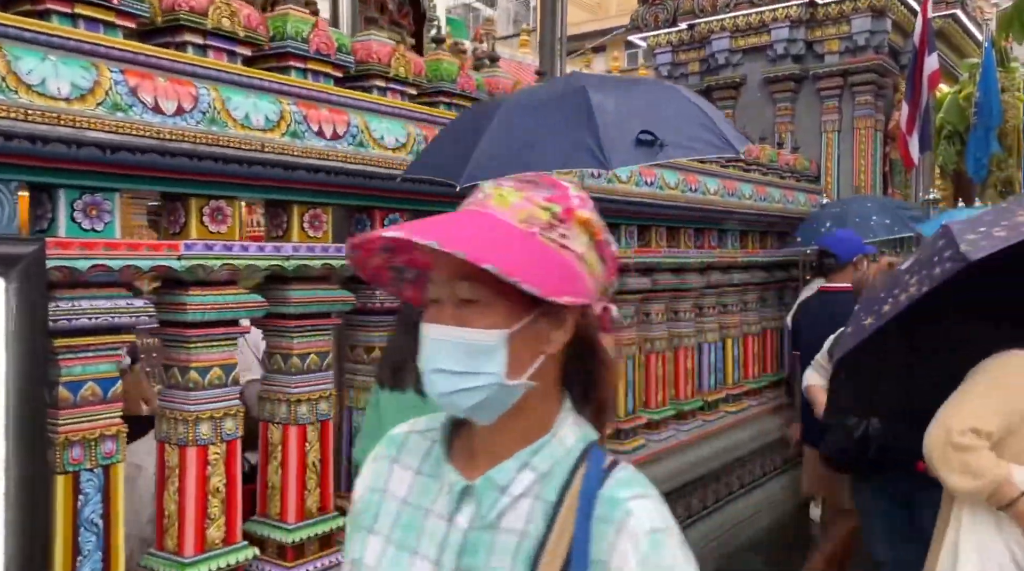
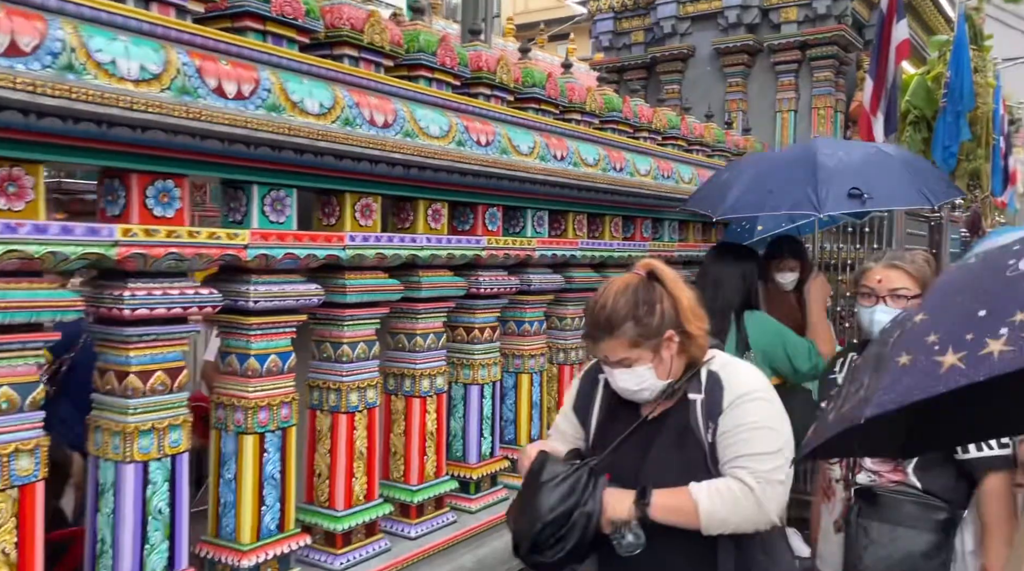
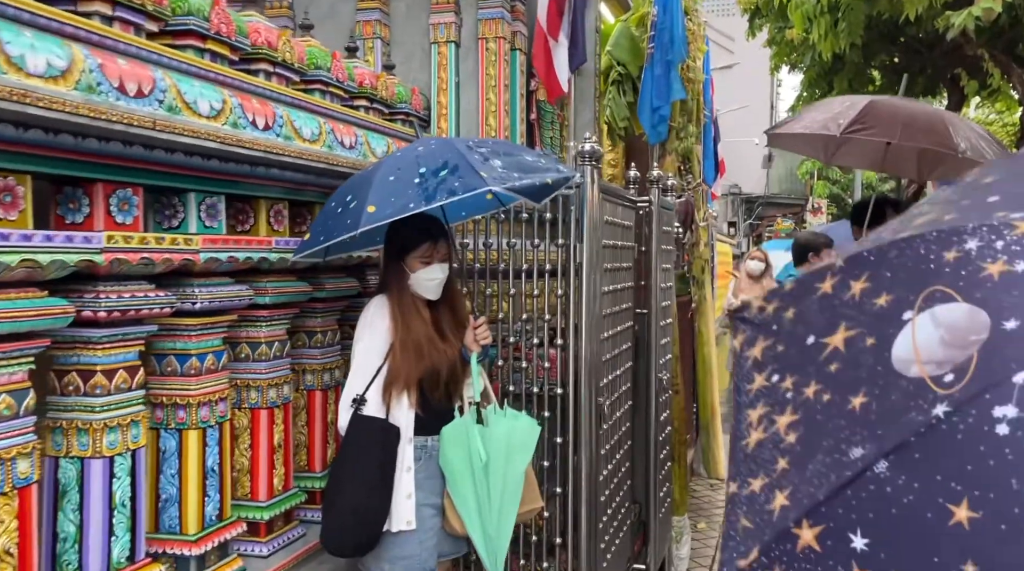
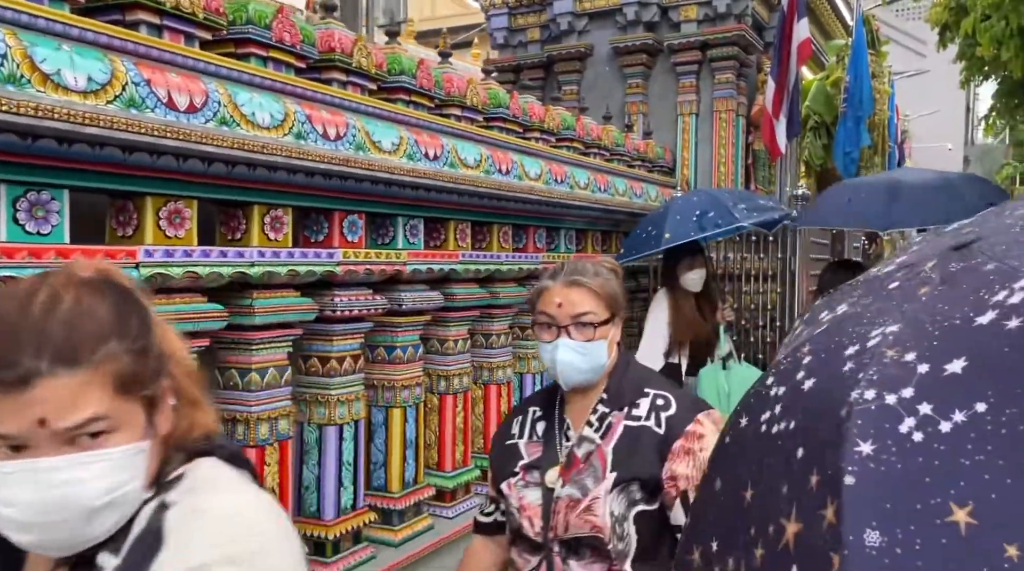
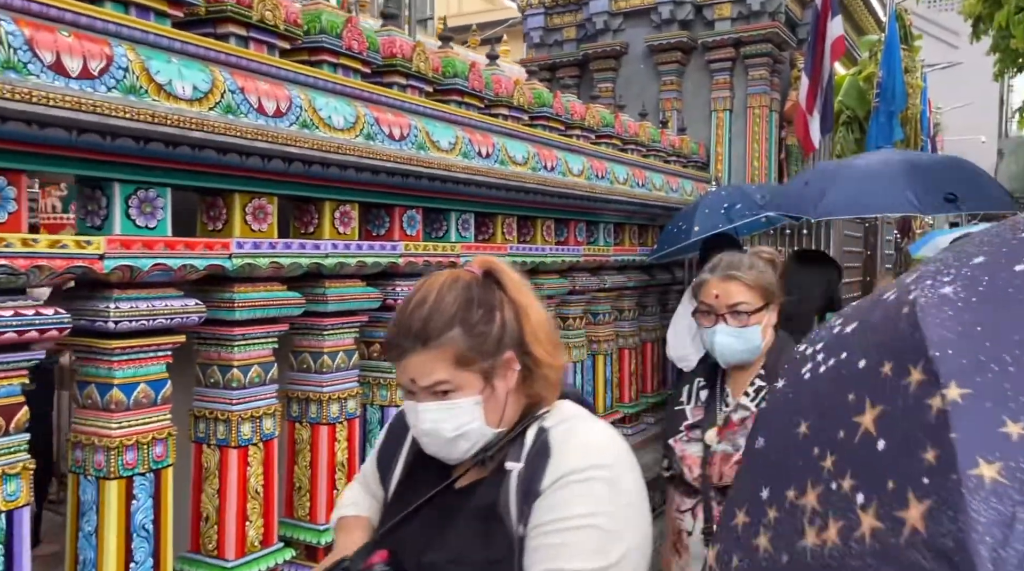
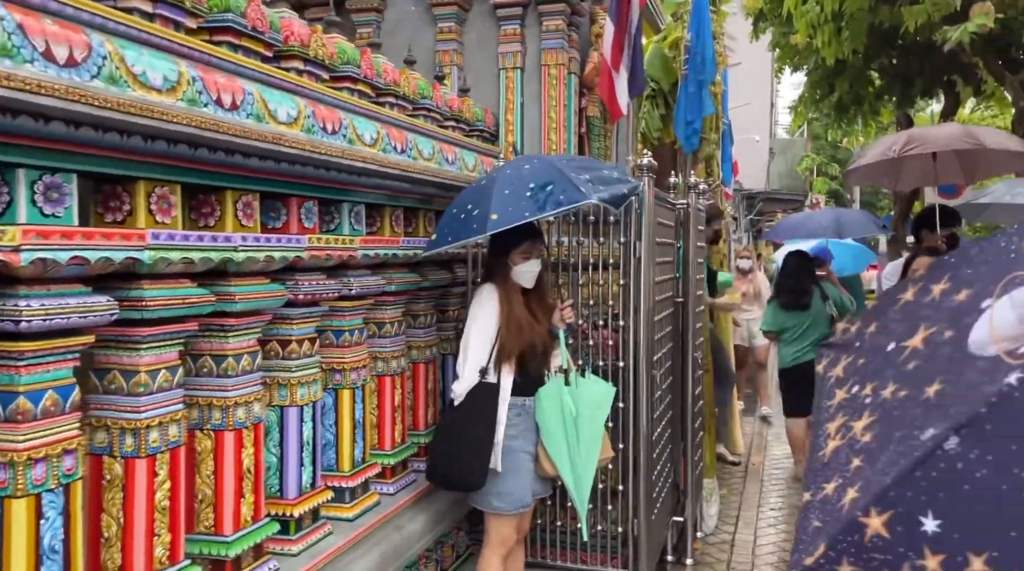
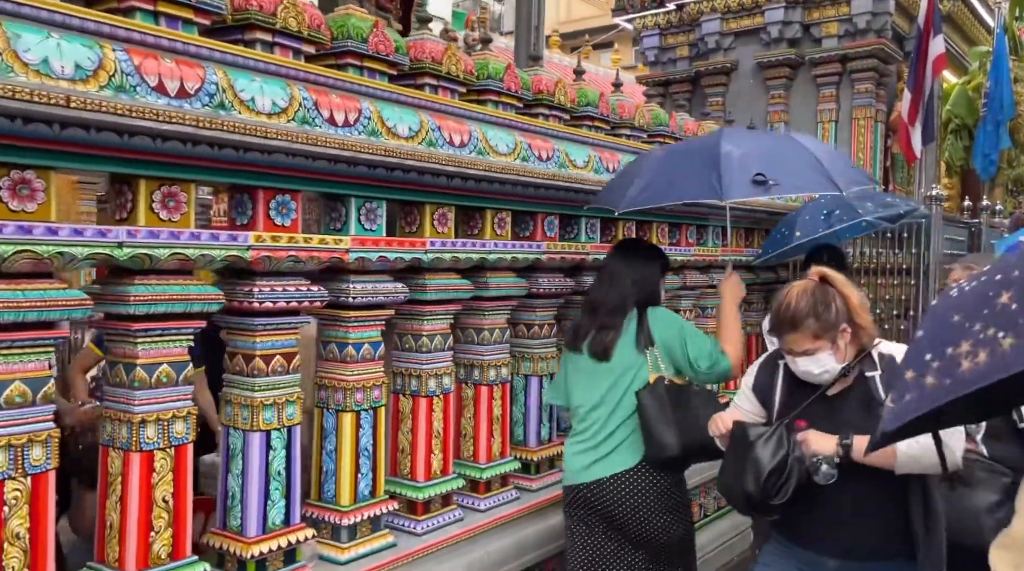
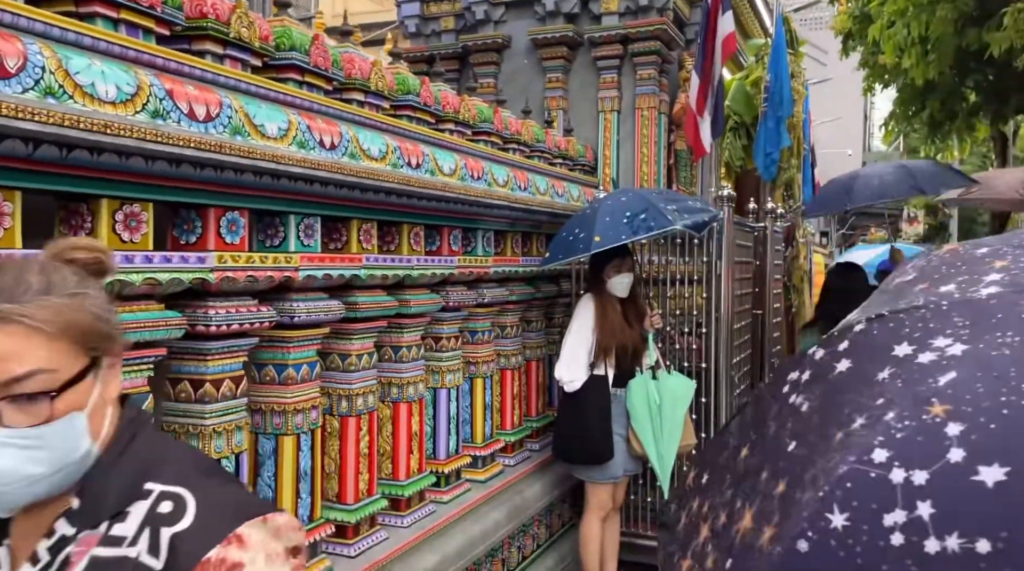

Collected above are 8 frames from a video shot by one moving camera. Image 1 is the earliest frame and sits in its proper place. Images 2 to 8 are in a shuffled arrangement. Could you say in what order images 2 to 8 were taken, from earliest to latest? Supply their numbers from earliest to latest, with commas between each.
7, 2, 5, 4, 8, 6, 3
